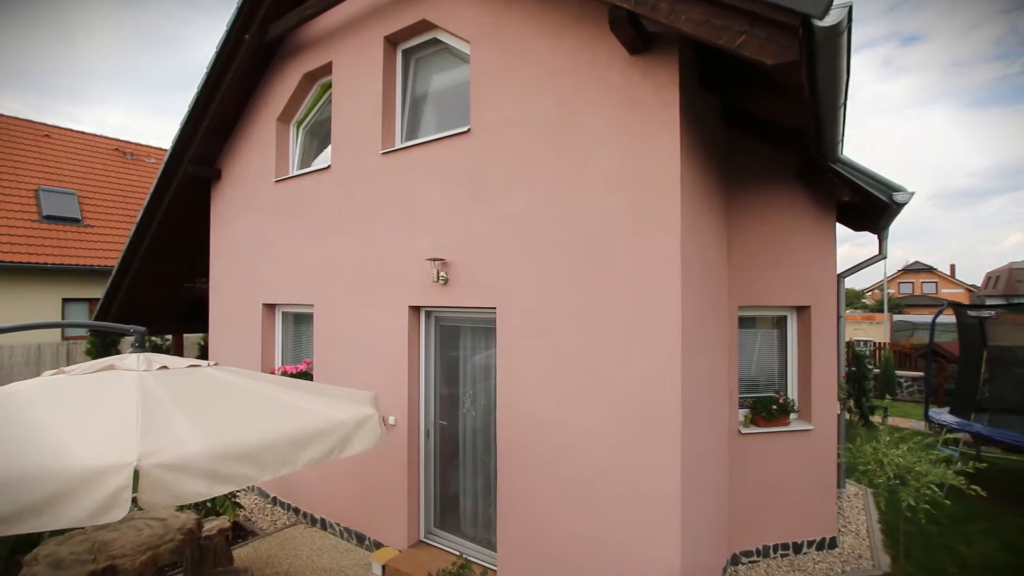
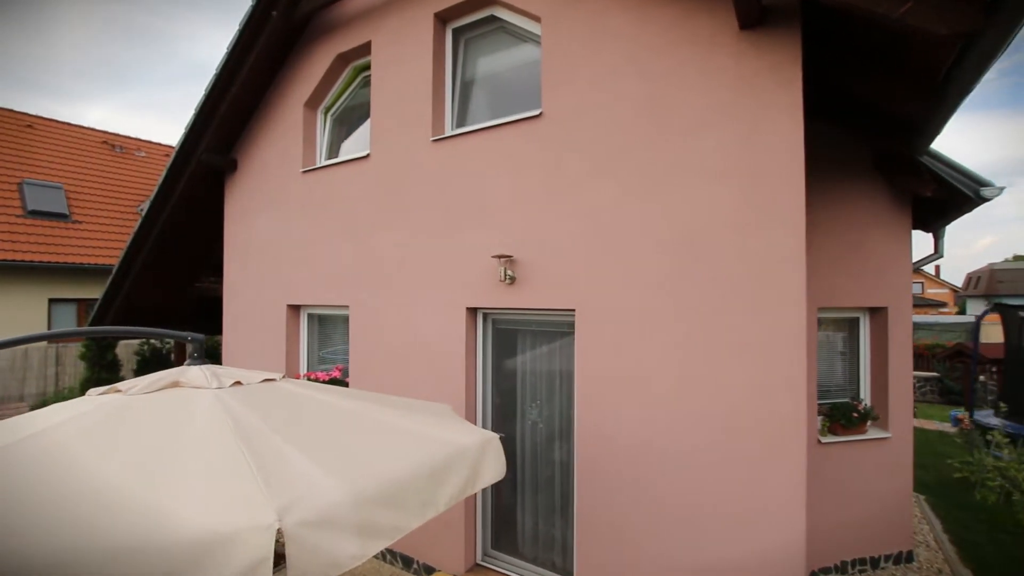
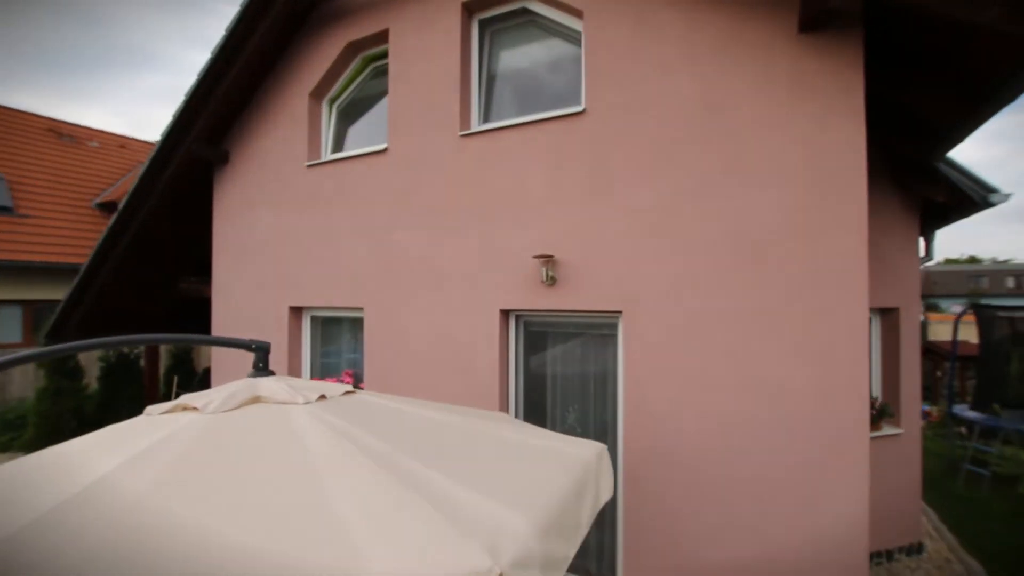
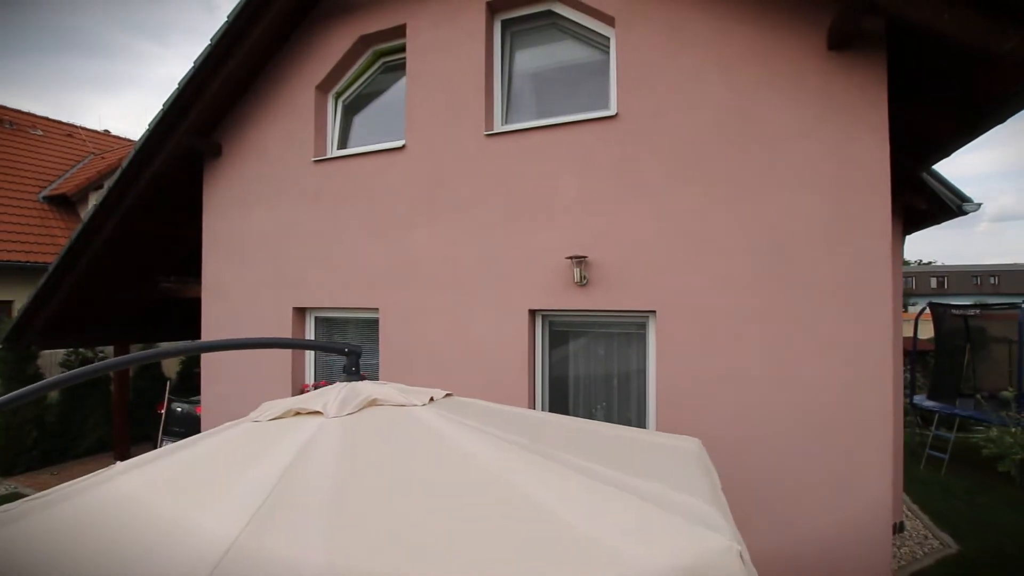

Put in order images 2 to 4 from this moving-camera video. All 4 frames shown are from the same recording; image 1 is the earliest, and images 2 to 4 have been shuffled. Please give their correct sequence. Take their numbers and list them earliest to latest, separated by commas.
2, 3, 4
